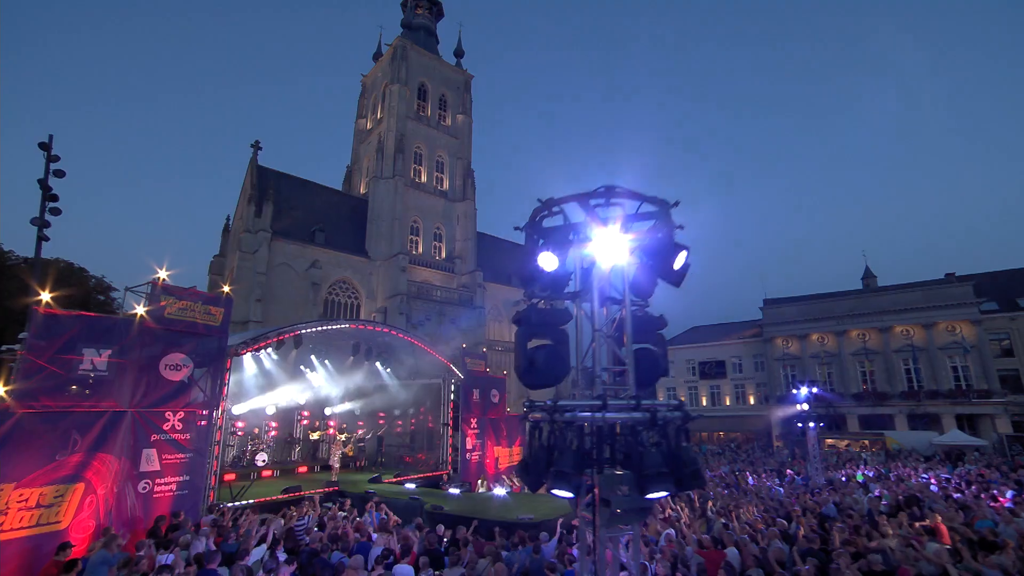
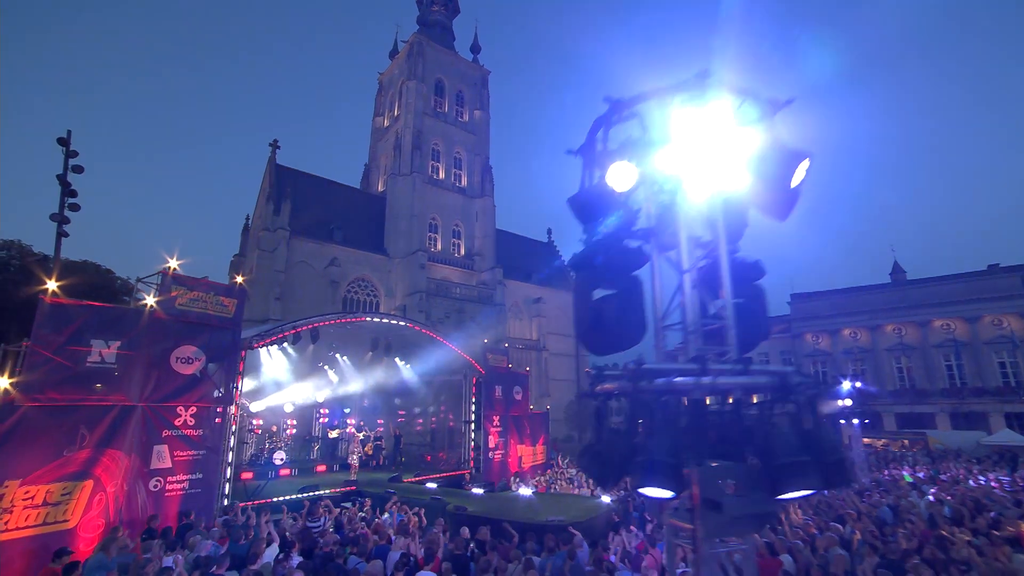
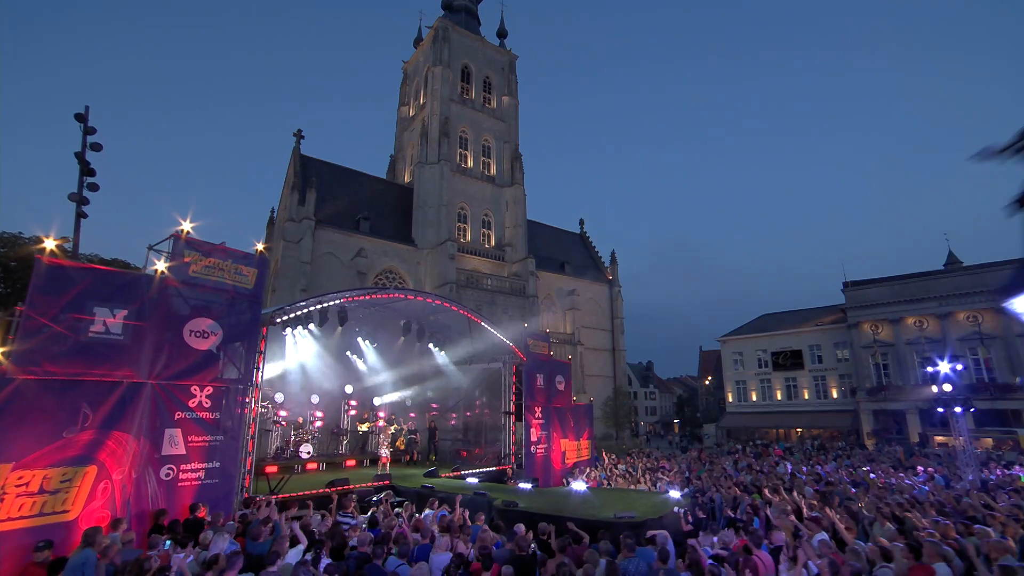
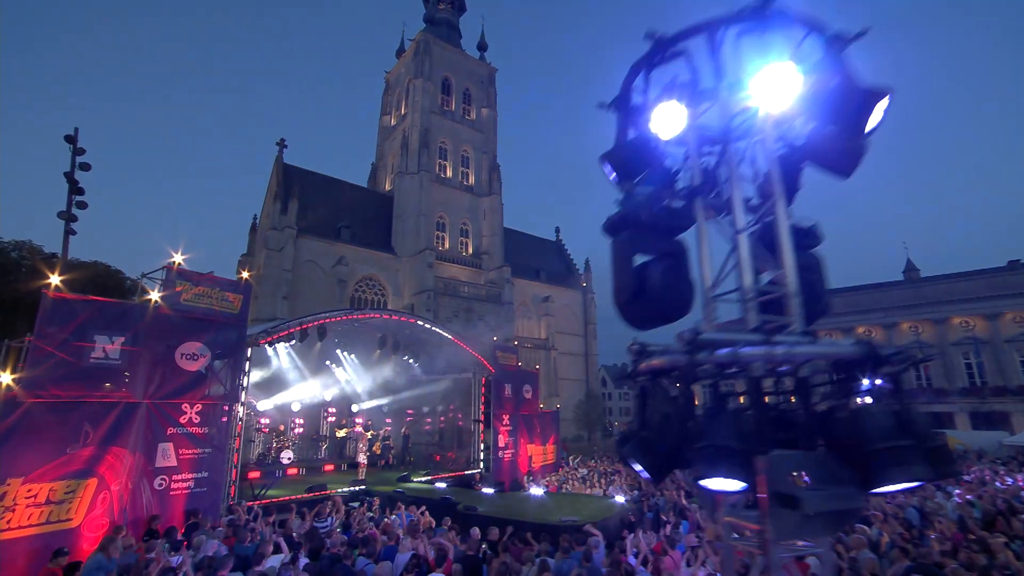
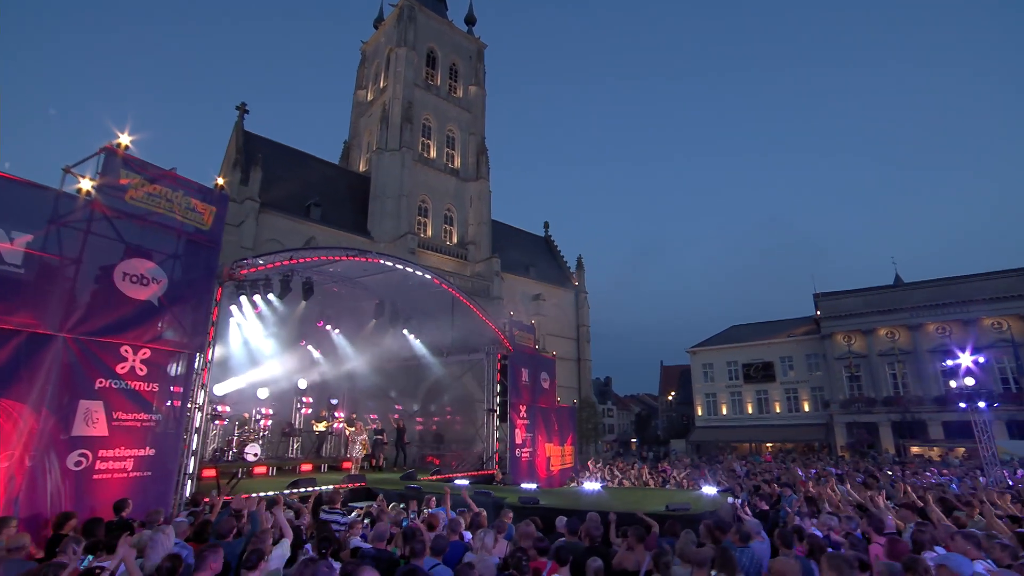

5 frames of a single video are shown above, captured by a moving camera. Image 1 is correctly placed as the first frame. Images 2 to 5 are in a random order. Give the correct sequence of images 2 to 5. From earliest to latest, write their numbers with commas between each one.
2, 4, 3, 5
